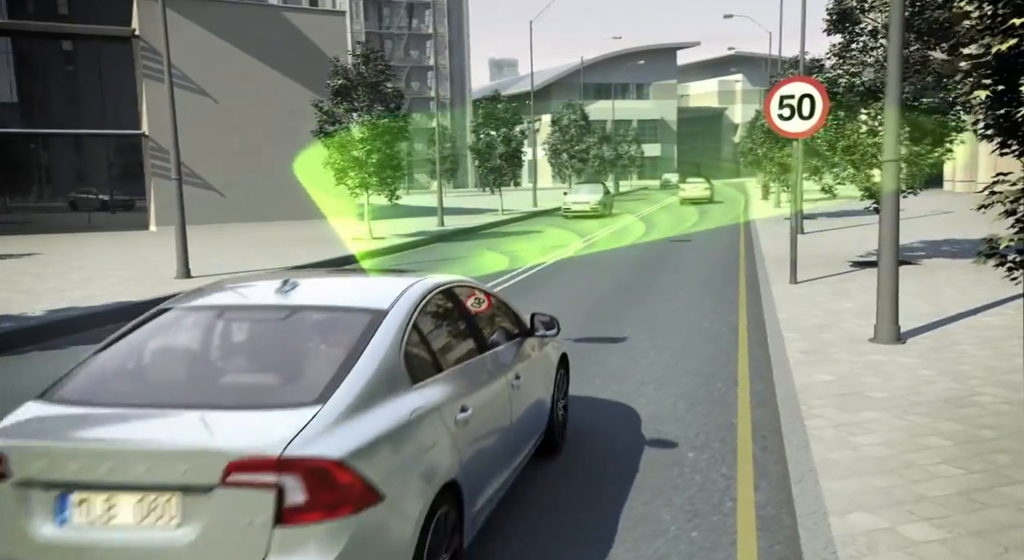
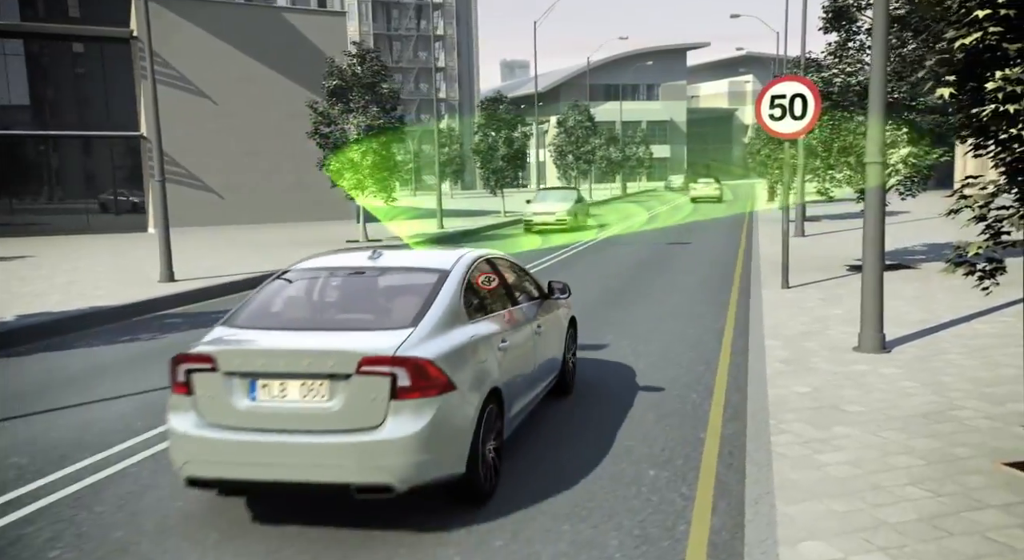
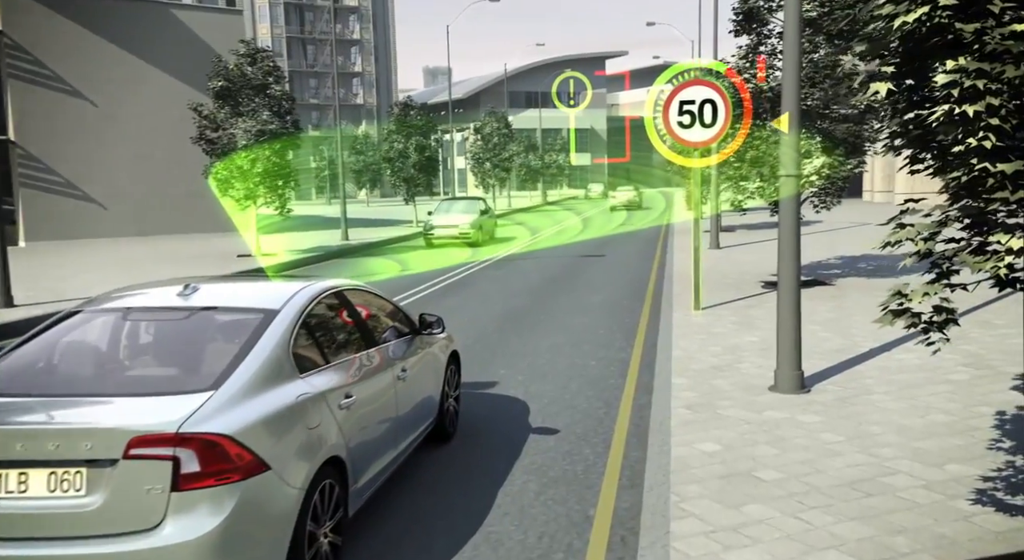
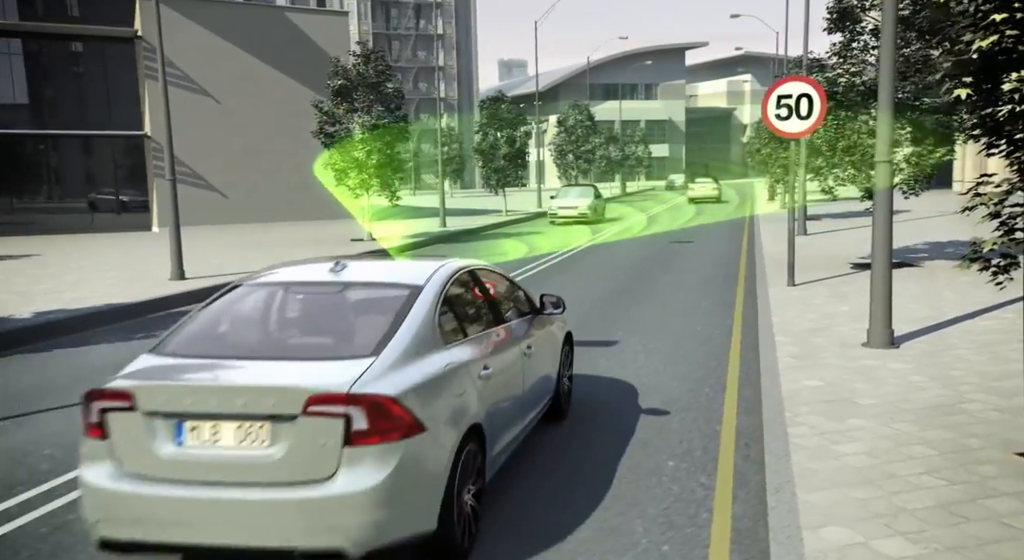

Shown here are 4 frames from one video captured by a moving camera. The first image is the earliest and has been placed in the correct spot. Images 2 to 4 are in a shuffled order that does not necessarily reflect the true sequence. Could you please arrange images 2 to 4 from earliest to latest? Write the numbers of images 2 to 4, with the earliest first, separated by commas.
4, 2, 3
